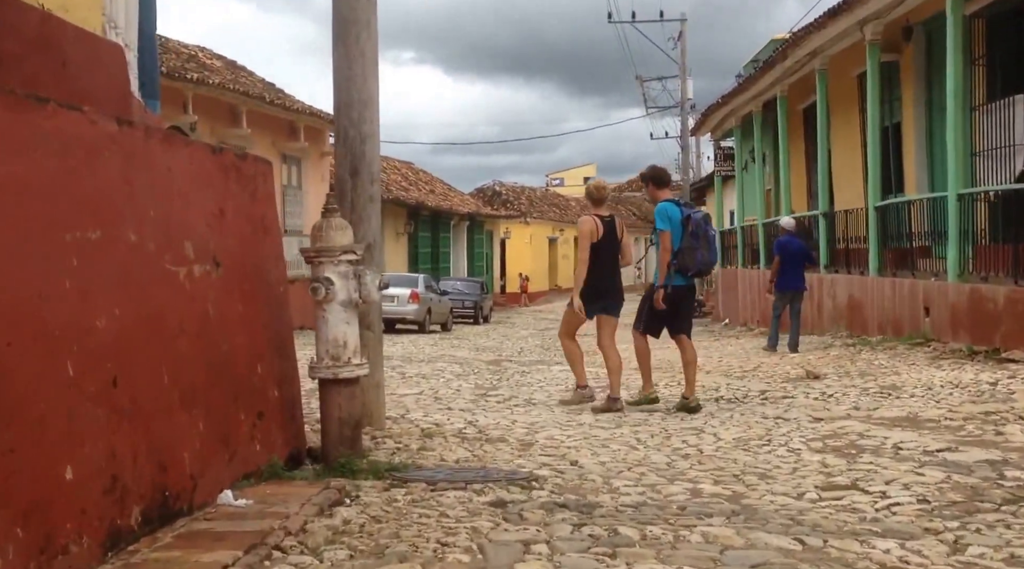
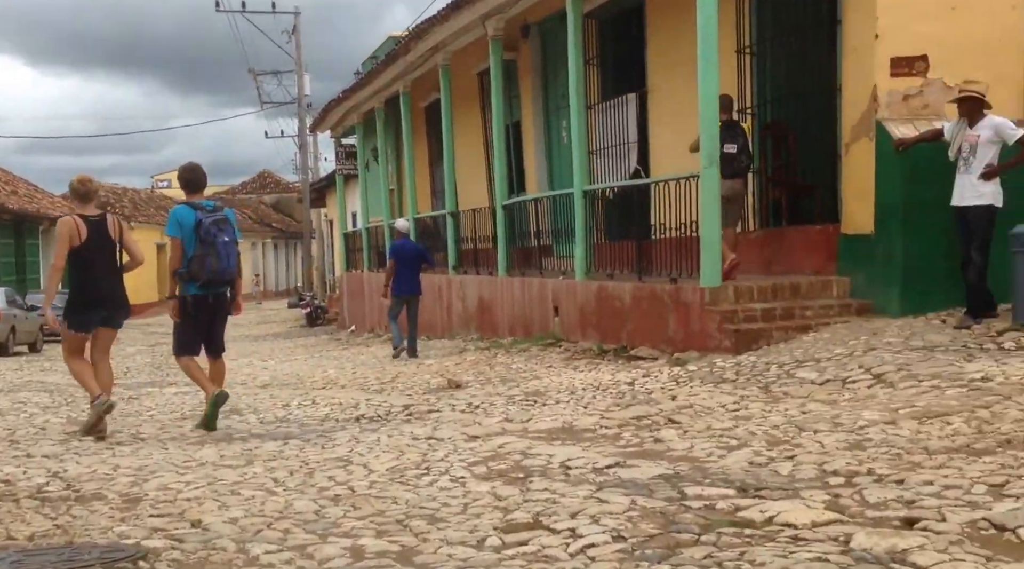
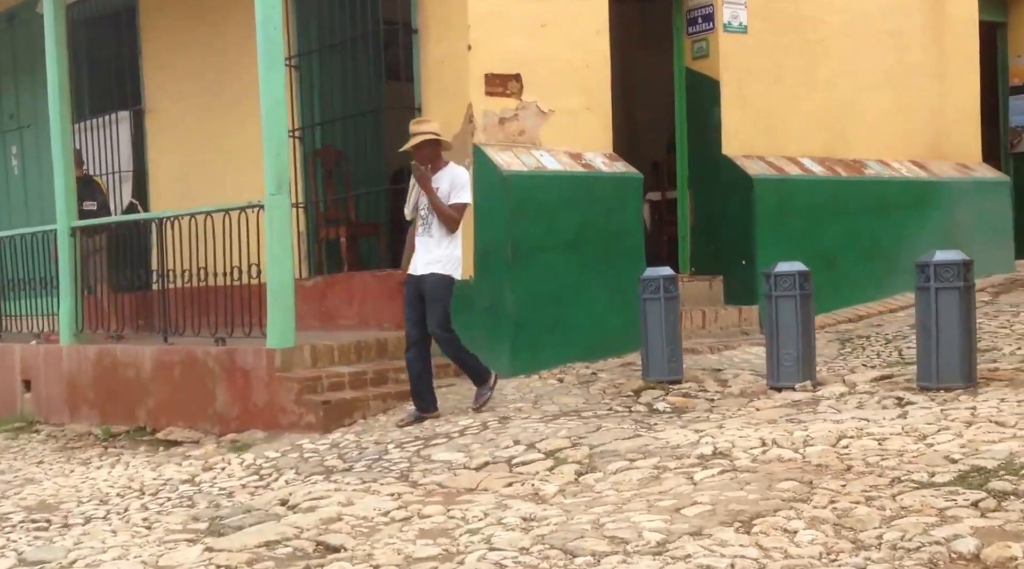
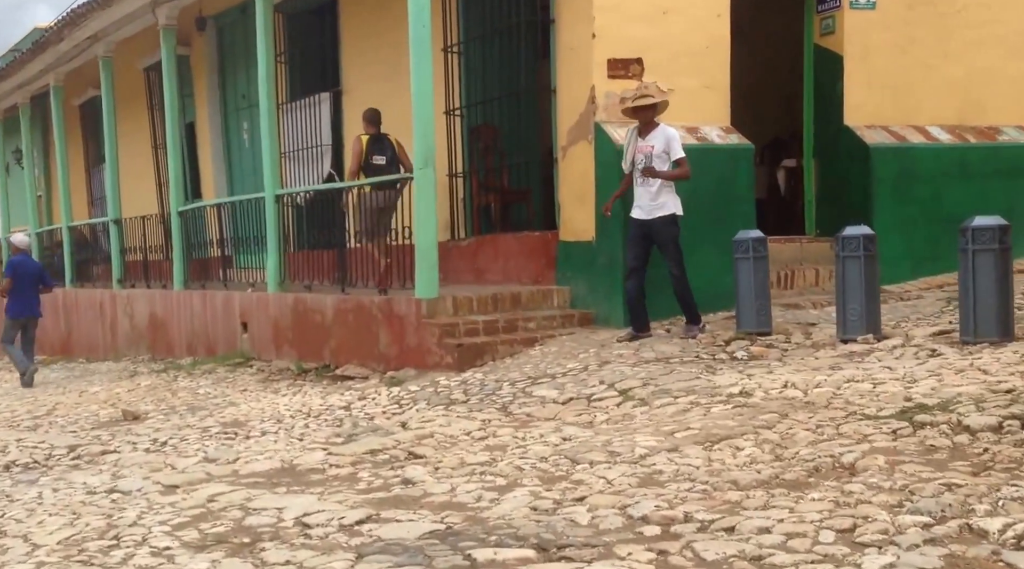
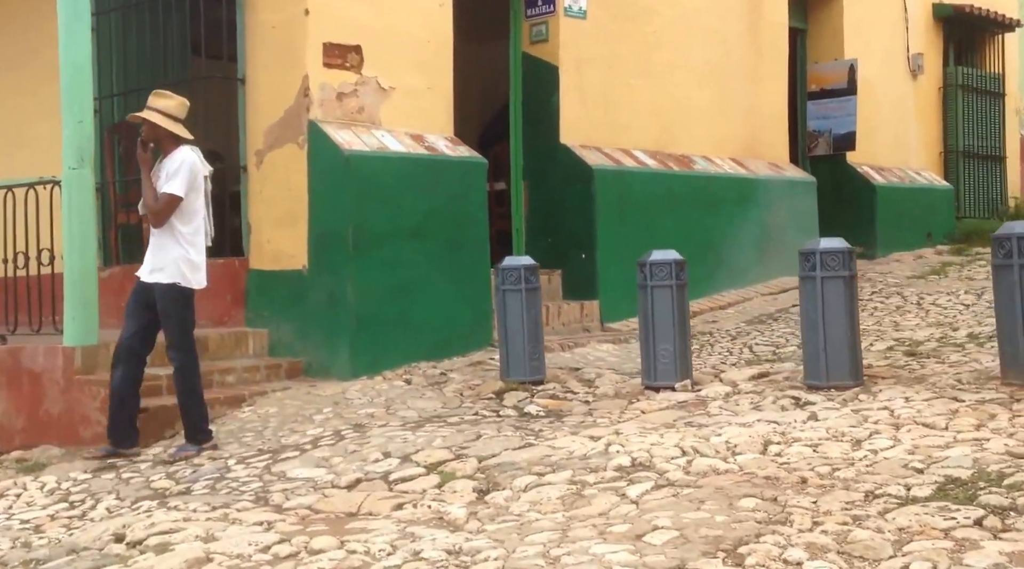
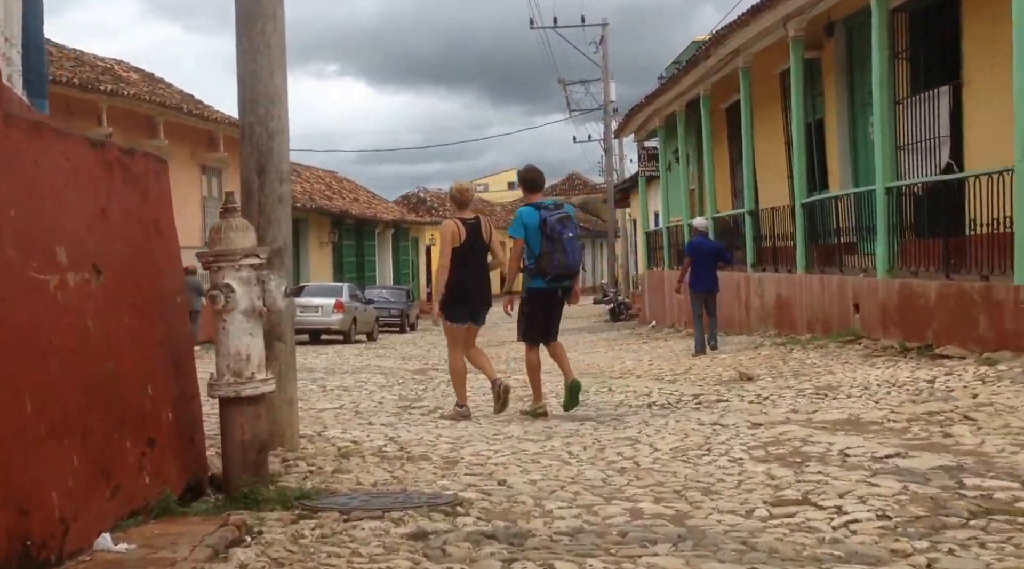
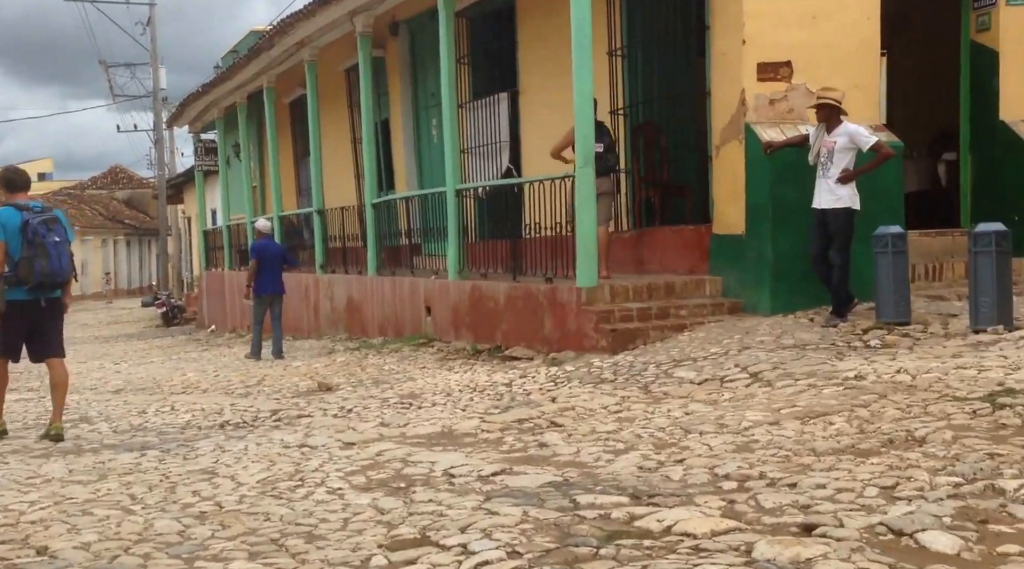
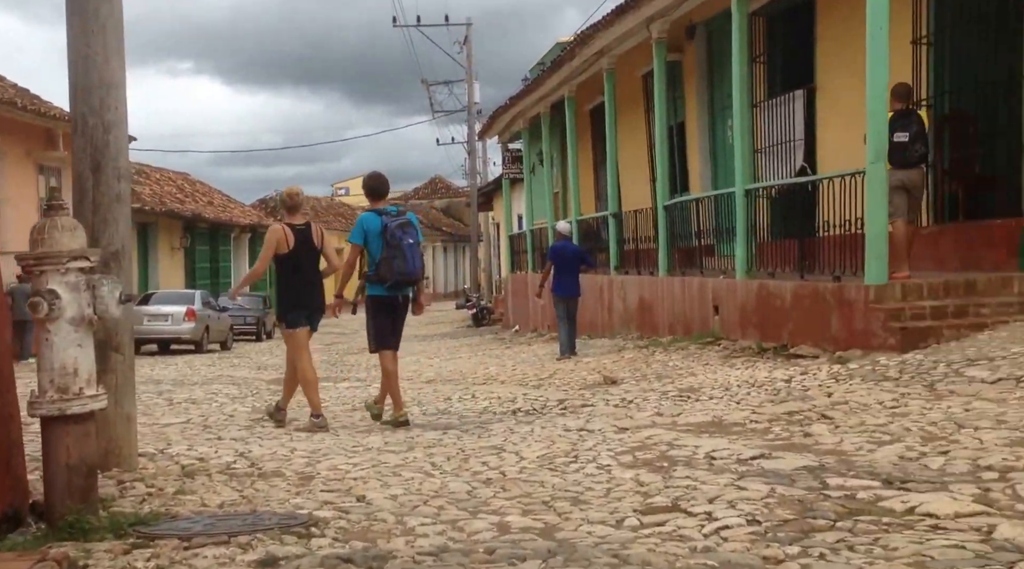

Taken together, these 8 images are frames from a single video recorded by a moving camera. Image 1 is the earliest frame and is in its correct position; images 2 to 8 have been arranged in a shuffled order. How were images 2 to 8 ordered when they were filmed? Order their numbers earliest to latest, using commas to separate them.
6, 8, 2, 7, 4, 3, 5
